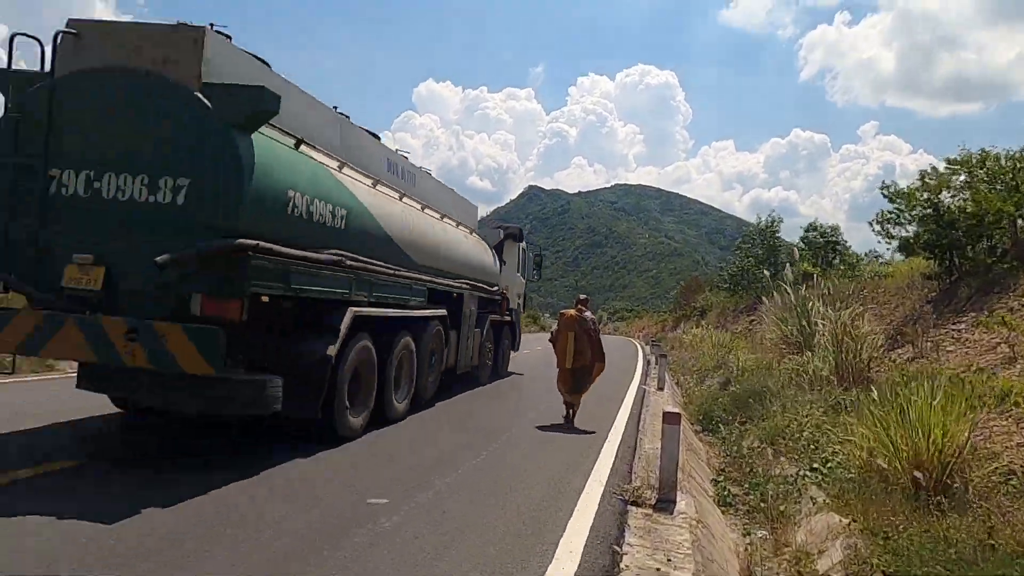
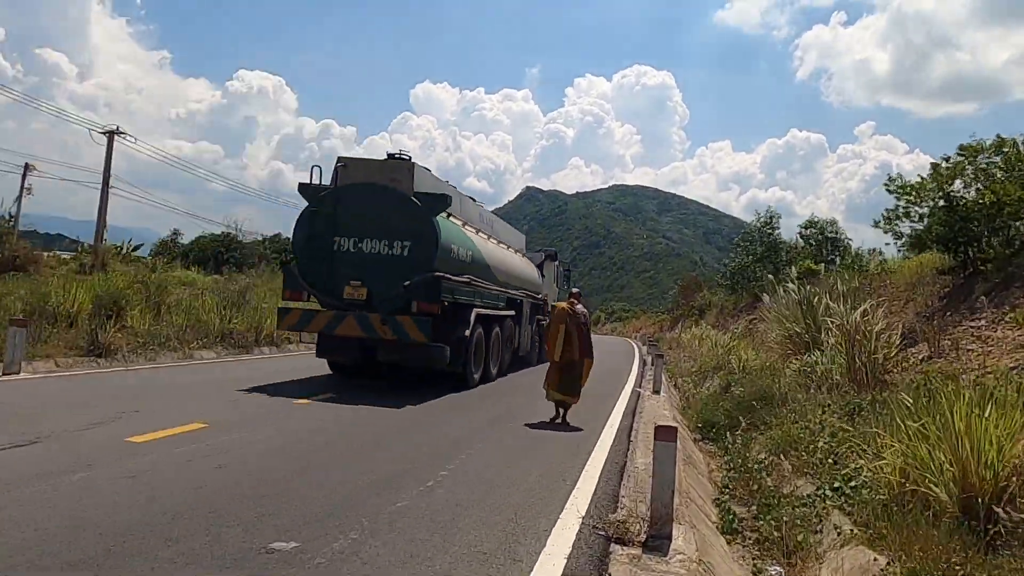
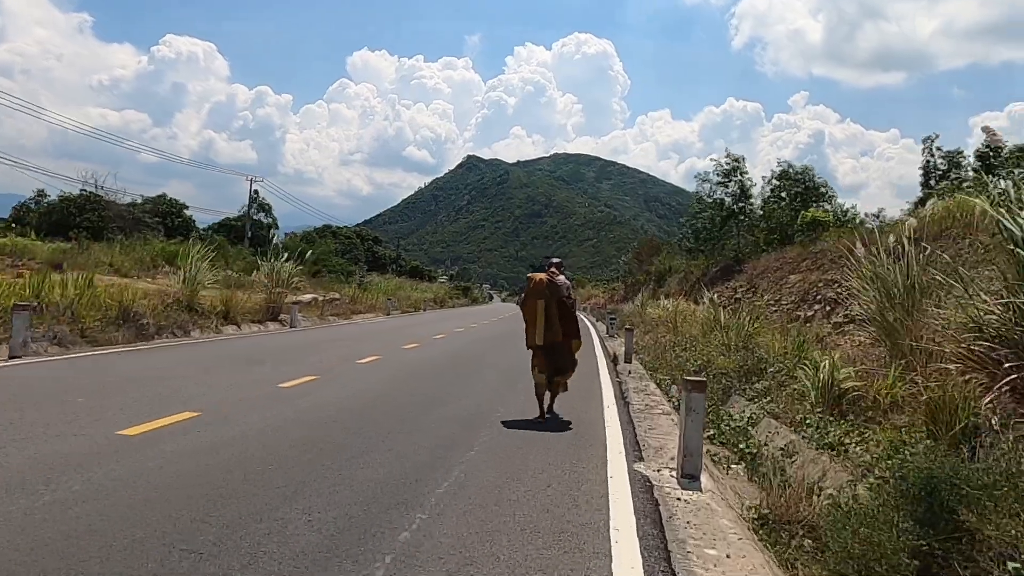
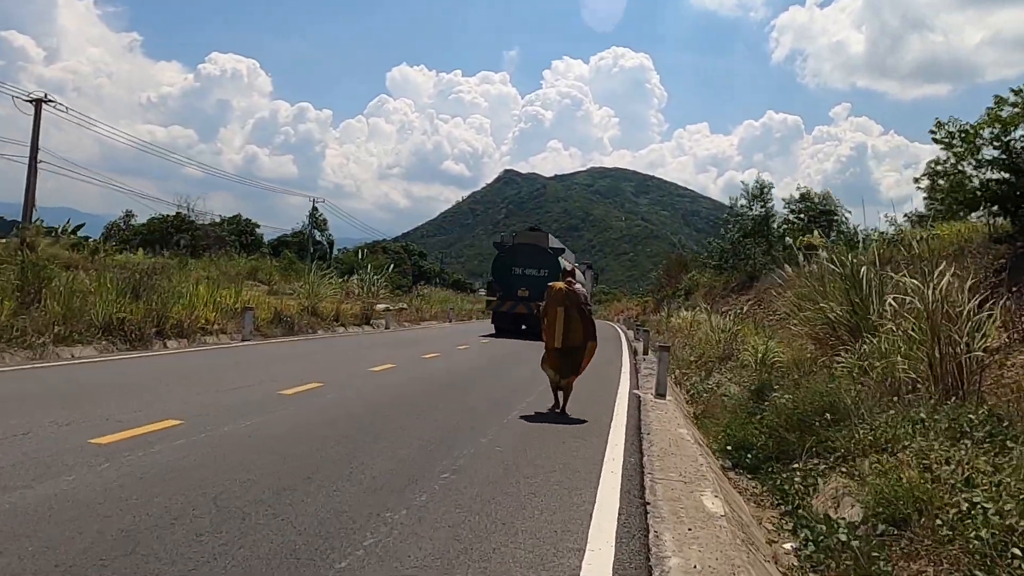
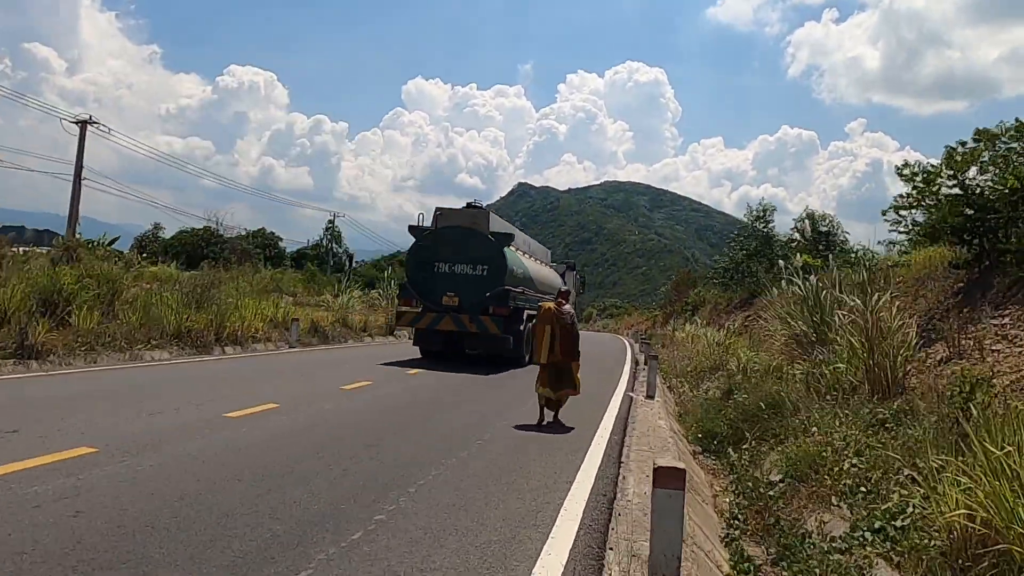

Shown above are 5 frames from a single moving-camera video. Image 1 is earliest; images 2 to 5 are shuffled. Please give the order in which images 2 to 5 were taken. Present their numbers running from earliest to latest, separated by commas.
2, 5, 4, 3
